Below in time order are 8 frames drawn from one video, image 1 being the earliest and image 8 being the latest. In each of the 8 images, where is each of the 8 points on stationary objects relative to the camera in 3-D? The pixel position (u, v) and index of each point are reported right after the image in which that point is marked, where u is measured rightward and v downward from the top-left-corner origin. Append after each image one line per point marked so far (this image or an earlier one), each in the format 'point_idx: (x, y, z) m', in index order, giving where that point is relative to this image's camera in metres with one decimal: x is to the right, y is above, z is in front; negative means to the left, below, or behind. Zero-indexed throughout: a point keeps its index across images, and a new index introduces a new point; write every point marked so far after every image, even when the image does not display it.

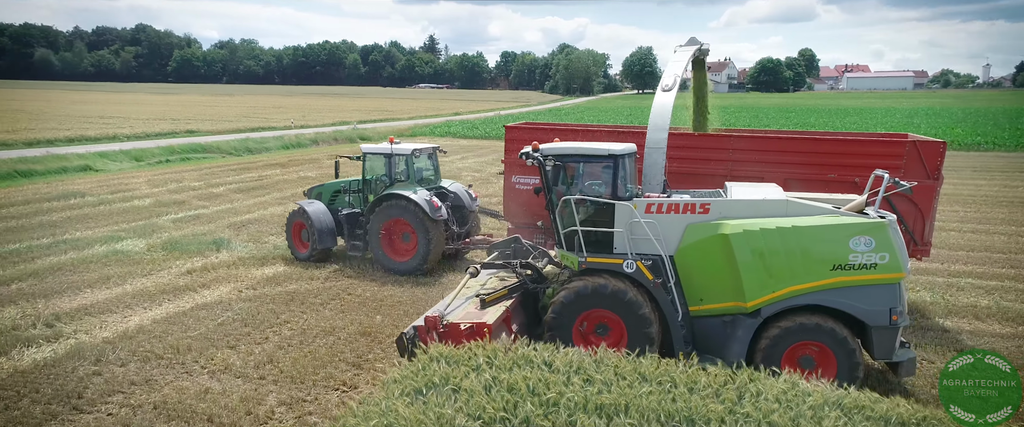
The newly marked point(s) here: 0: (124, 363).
0: (-3.8, -1.5, +6.0) m
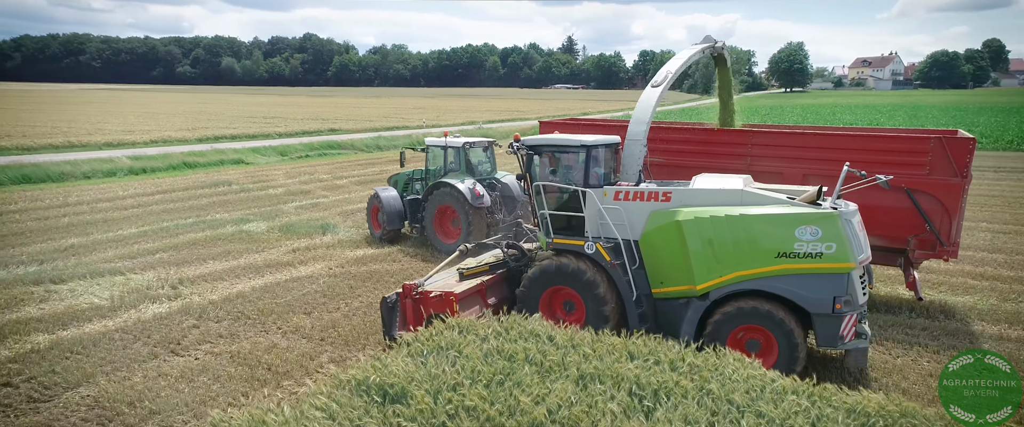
0: (-3.4, -1.2, +7.2) m
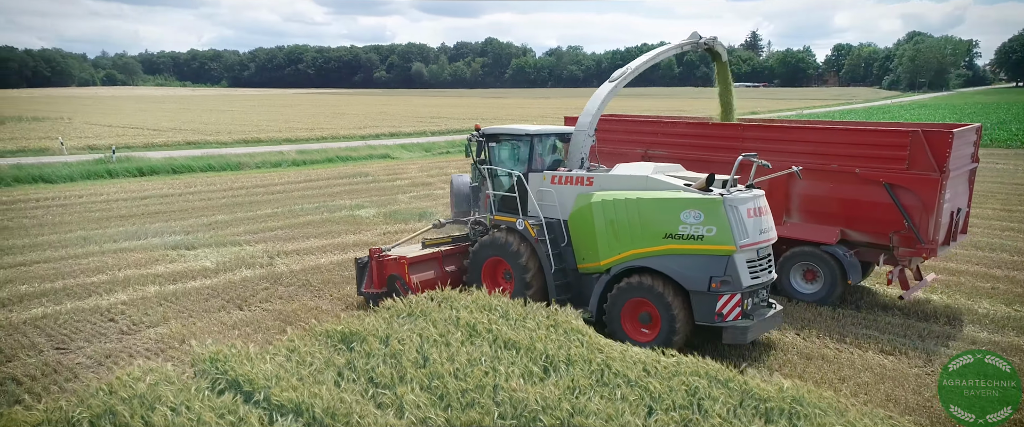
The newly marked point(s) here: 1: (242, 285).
0: (-3.0, -1.0, +8.4) m
1: (-3.6, -1.0, +8.2) m
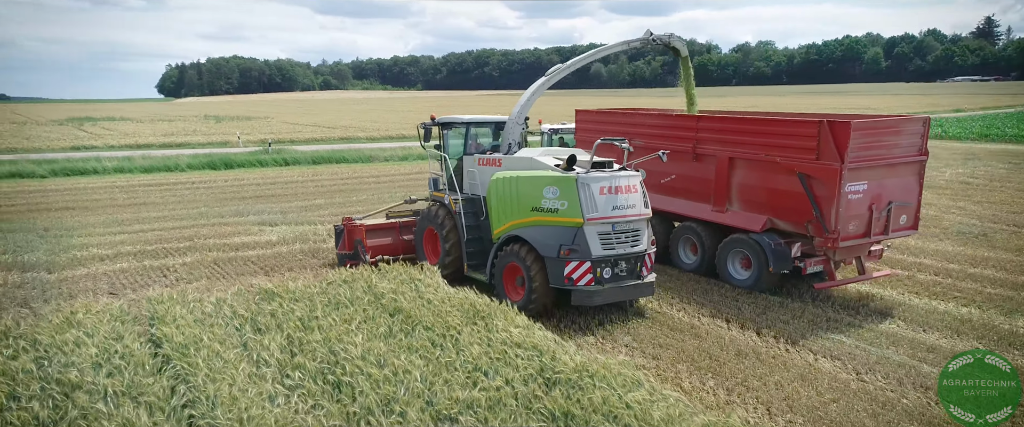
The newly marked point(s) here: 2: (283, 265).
0: (-2.9, -0.7, +9.4) m
1: (-3.5, -0.7, +9.4) m
2: (-3.2, -0.8, +8.5) m
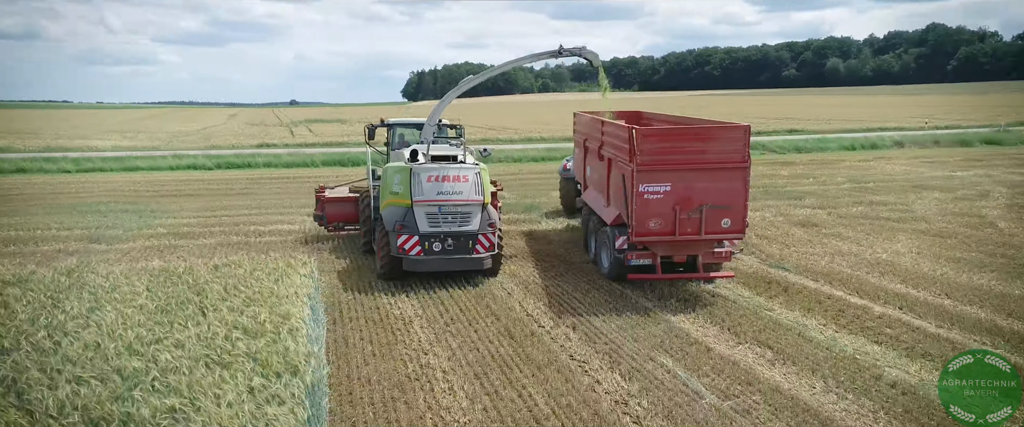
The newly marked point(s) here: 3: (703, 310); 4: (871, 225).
0: (-3.2, -0.6, +10.2) m
1: (-3.8, -0.5, +10.4) m
2: (-3.8, -0.6, +9.5) m
3: (+2.2, -1.0, +7.2) m
4: (+7.1, -0.2, +12.3) m
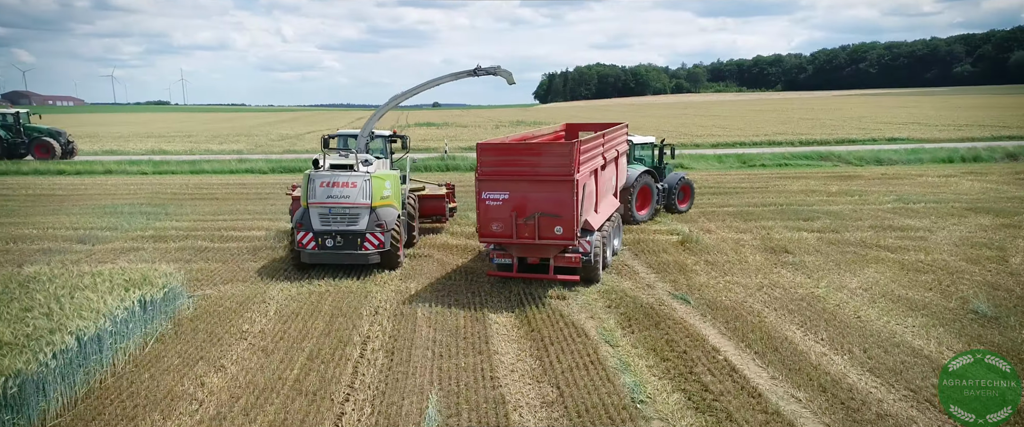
0: (-4.4, -0.7, +10.7) m
1: (-4.9, -0.7, +11.0) m
2: (-5.0, -0.8, +10.1) m
3: (+0.5, -1.3, +6.9) m
4: (+6.2, -0.6, +11.1) m
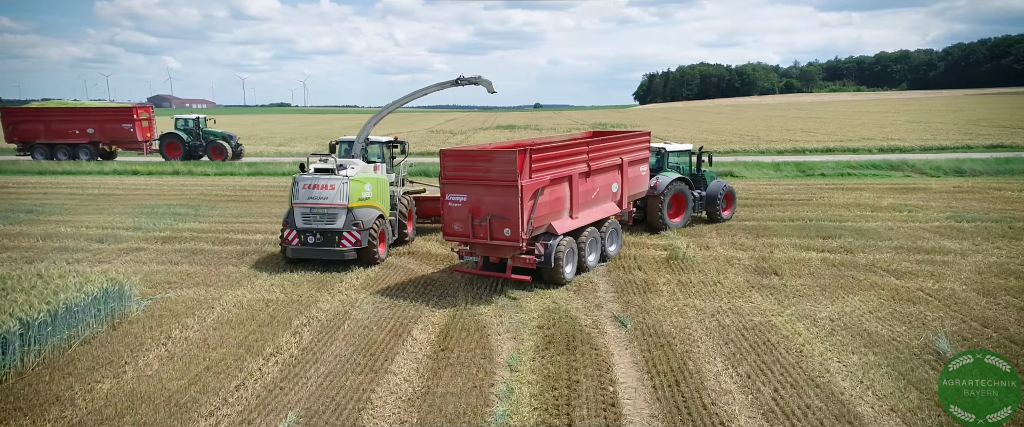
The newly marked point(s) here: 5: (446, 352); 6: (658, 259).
0: (-4.8, -0.8, +11.2) m
1: (-5.3, -0.8, +11.5) m
2: (-5.5, -0.9, +10.6) m
3: (-0.5, -1.5, +6.8) m
4: (+5.7, -1.0, +10.2) m
5: (-0.7, -1.5, +6.6) m
6: (+2.6, -0.8, +11.2) m
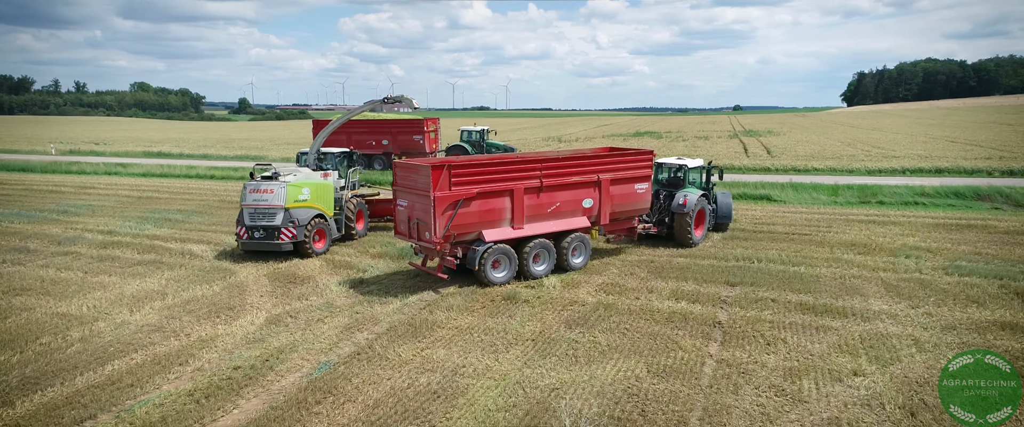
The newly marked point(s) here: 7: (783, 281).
0: (-7.5, -1.1, +12.1) m
1: (-7.9, -1.1, +12.6) m
2: (-8.3, -1.1, +11.7) m
3: (-4.3, -1.9, +6.9) m
4: (+2.5, -1.7, +8.9) m
5: (-4.5, -1.9, +6.8) m
6: (-0.3, -1.4, +10.5) m
7: (+5.2, -1.3, +11.9) m
